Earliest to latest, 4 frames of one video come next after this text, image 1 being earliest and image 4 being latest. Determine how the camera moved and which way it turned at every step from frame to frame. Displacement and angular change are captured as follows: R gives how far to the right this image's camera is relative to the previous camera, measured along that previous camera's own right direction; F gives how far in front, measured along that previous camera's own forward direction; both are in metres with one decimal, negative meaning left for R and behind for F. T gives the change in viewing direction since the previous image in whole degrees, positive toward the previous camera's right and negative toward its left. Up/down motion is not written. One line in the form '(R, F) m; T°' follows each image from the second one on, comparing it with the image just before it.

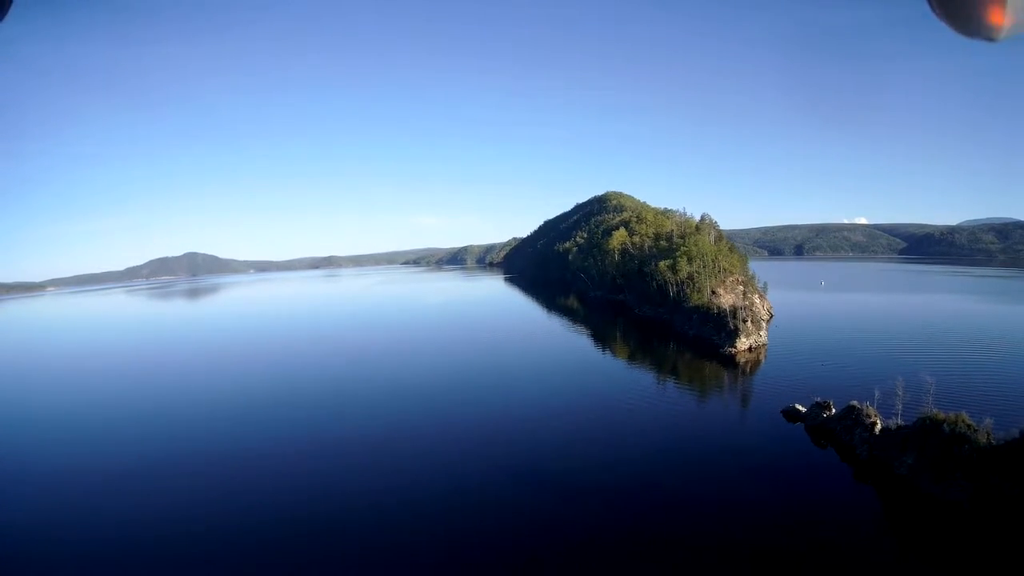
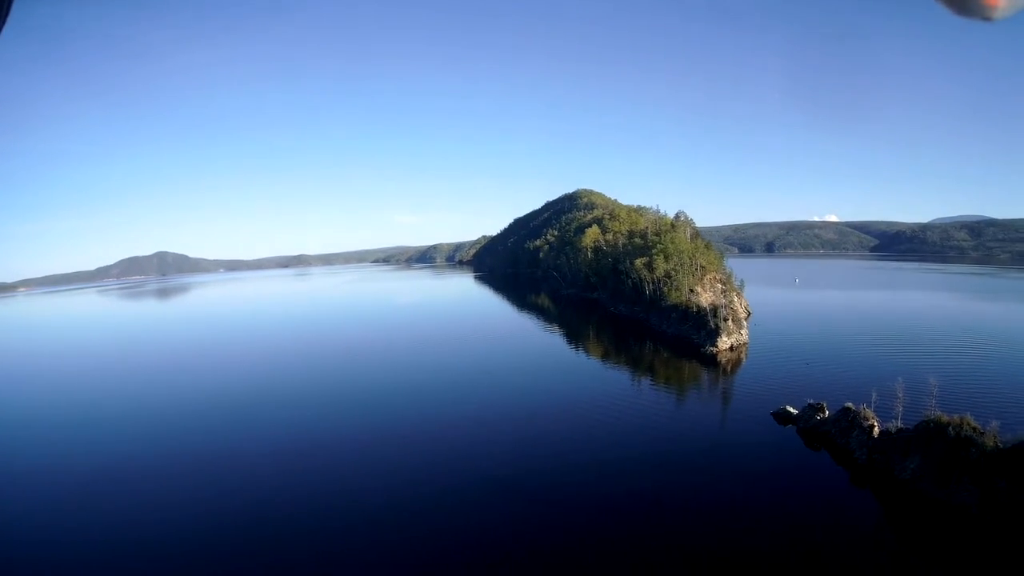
(+0.3, +0.8) m; +2°
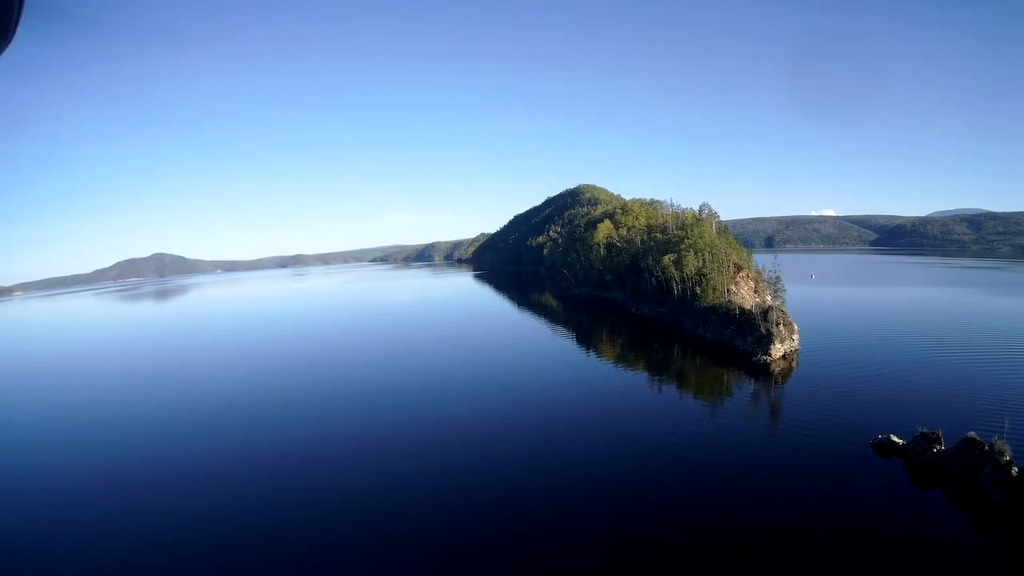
(-0.3, +1.0) m; 0°
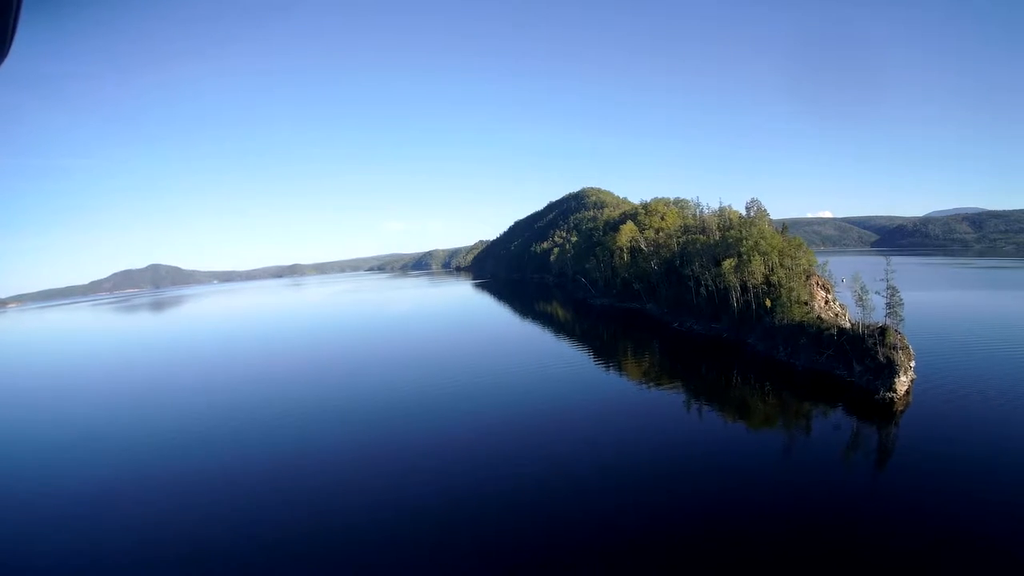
(-0.5, +1.6) m; 0°
